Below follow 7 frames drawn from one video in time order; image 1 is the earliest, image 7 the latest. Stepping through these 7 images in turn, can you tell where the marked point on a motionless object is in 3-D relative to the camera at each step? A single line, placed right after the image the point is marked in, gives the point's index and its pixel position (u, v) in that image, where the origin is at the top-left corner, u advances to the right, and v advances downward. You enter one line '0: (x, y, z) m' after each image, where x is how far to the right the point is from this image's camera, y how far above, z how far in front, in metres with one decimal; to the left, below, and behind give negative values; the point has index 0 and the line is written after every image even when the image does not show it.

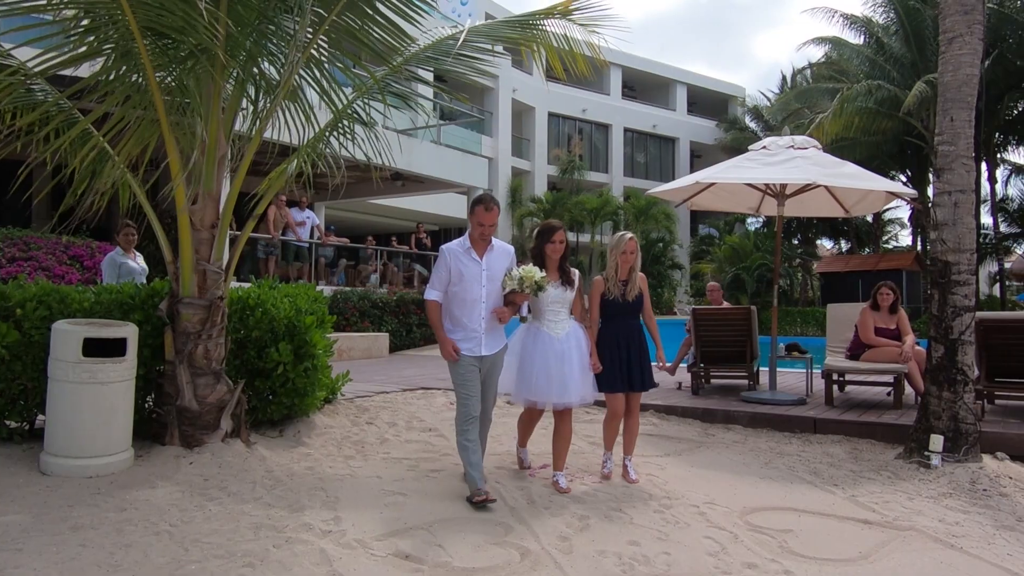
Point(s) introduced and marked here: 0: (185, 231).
0: (-2.1, +0.4, +5.0) m
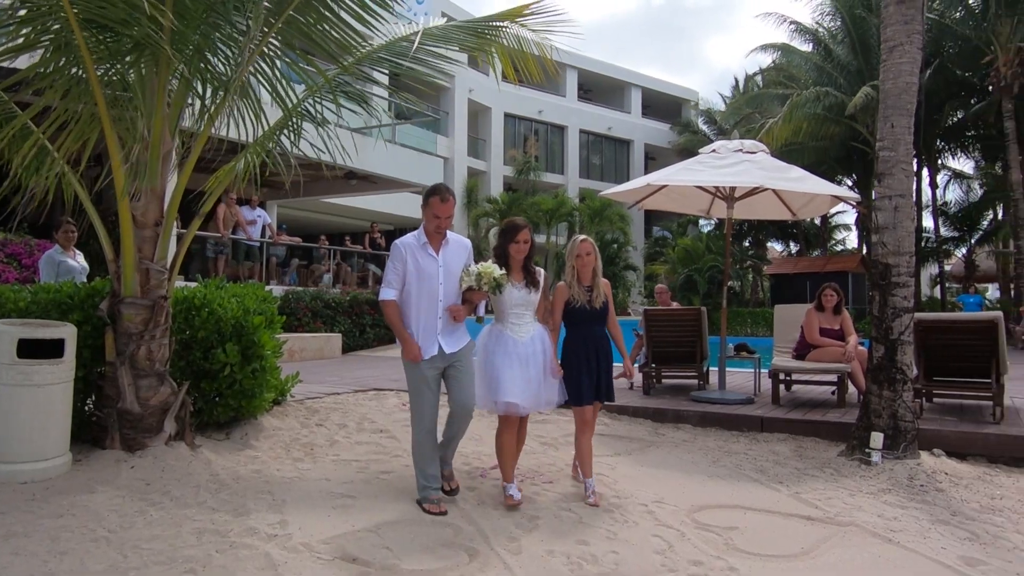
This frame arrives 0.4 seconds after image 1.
0: (-2.5, +0.4, +4.8) m
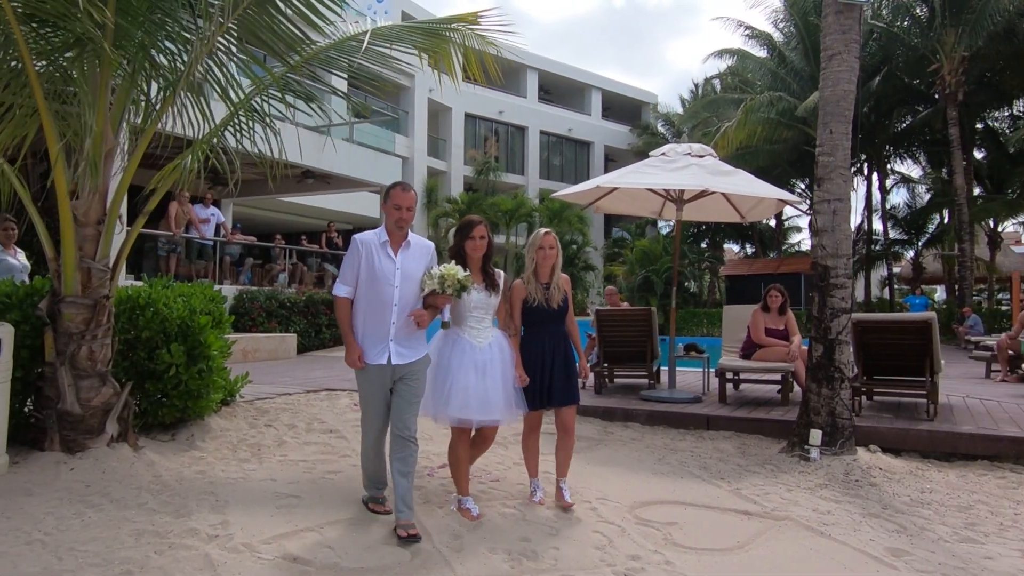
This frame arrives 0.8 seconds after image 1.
0: (-2.8, +0.4, +4.8) m
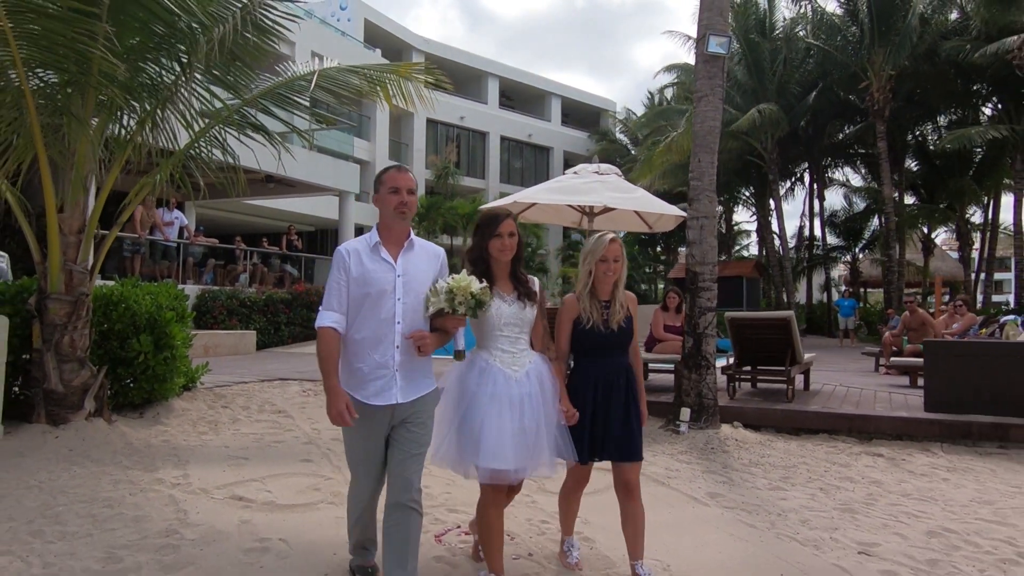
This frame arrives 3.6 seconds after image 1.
0: (-3.4, +0.4, +5.7) m
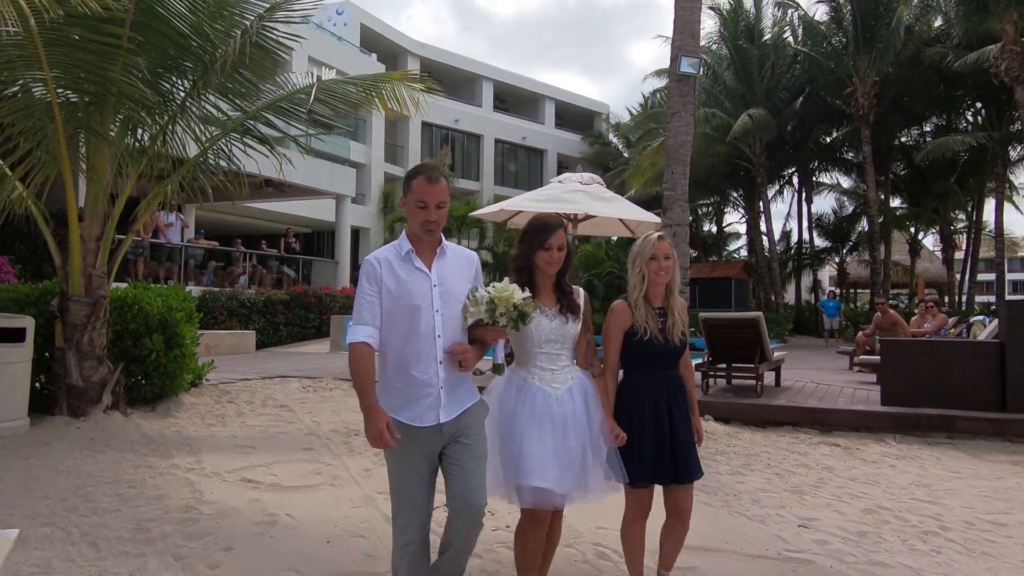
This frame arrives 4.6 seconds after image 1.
0: (-3.6, +0.4, +6.2) m
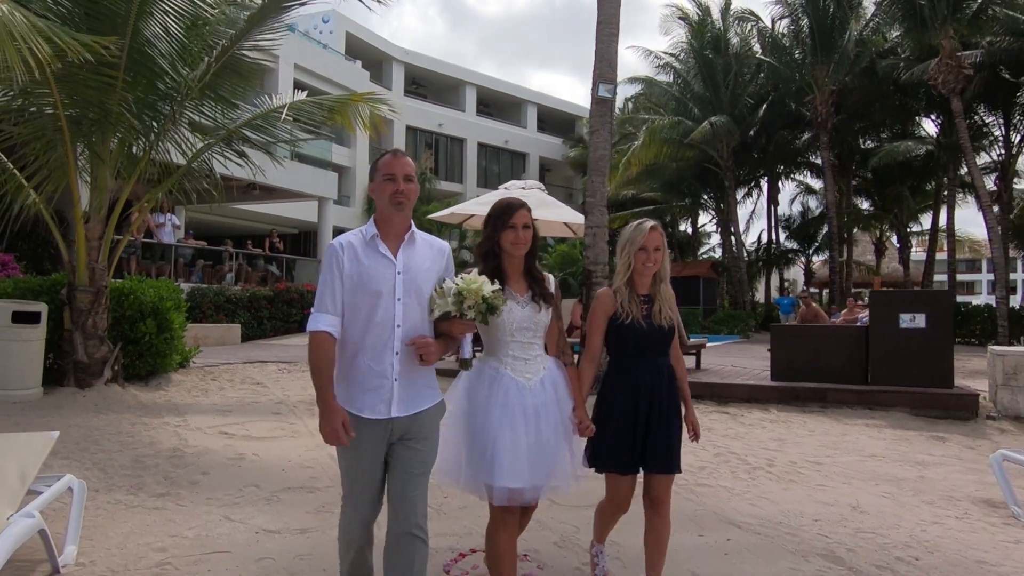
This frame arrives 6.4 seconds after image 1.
0: (-4.2, +0.5, +7.3) m
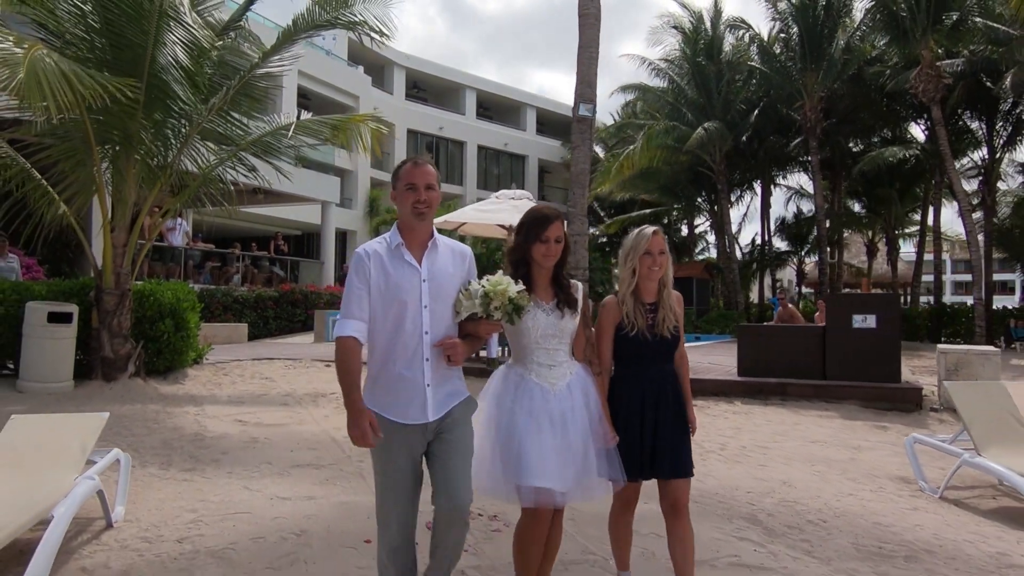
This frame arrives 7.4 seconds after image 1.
0: (-4.3, +0.4, +8.1) m
